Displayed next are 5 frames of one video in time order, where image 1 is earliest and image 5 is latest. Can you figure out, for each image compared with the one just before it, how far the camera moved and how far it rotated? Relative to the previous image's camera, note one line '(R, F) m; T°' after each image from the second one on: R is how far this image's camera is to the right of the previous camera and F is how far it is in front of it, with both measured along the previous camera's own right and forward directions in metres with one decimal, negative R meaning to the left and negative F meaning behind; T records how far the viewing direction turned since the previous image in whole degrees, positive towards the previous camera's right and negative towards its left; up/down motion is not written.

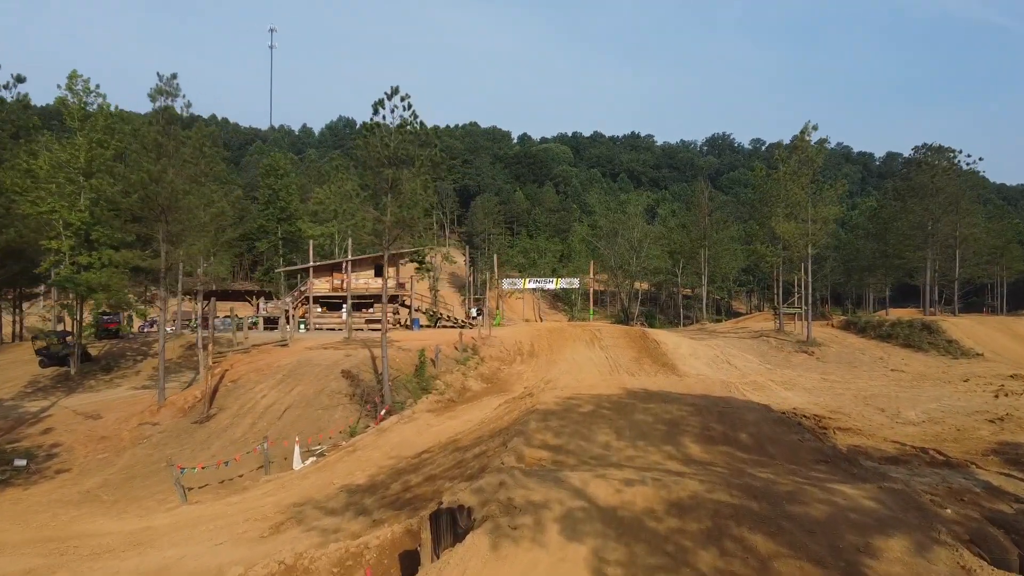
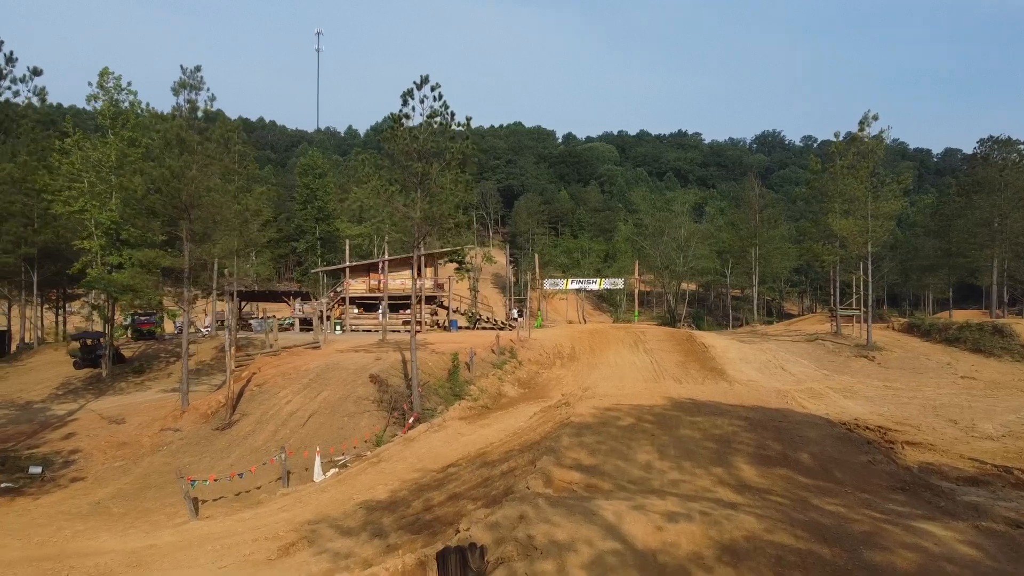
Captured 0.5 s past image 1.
(+0.2, +1.2) m; -3°
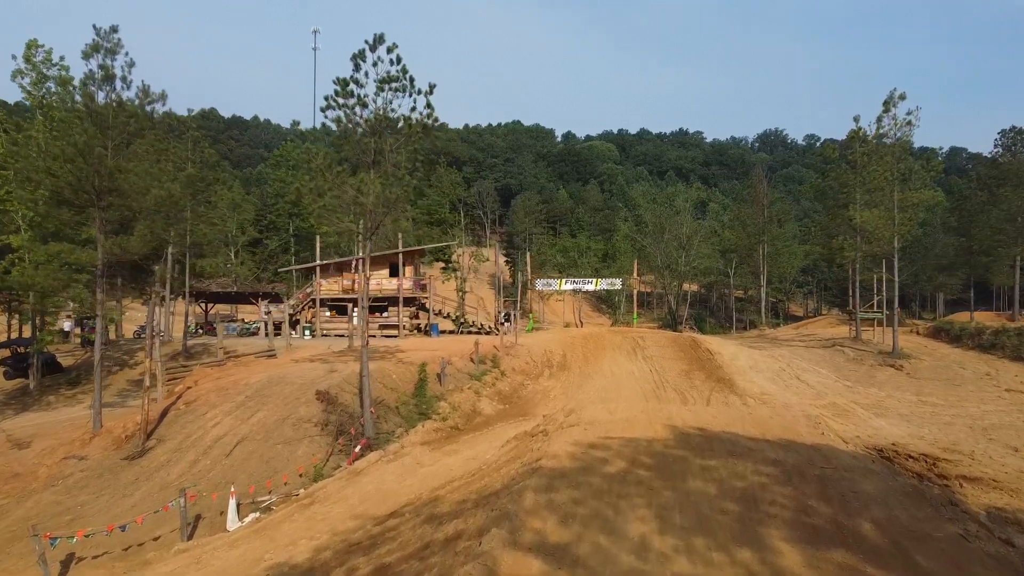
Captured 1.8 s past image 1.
(+0.6, +3.1) m; 0°
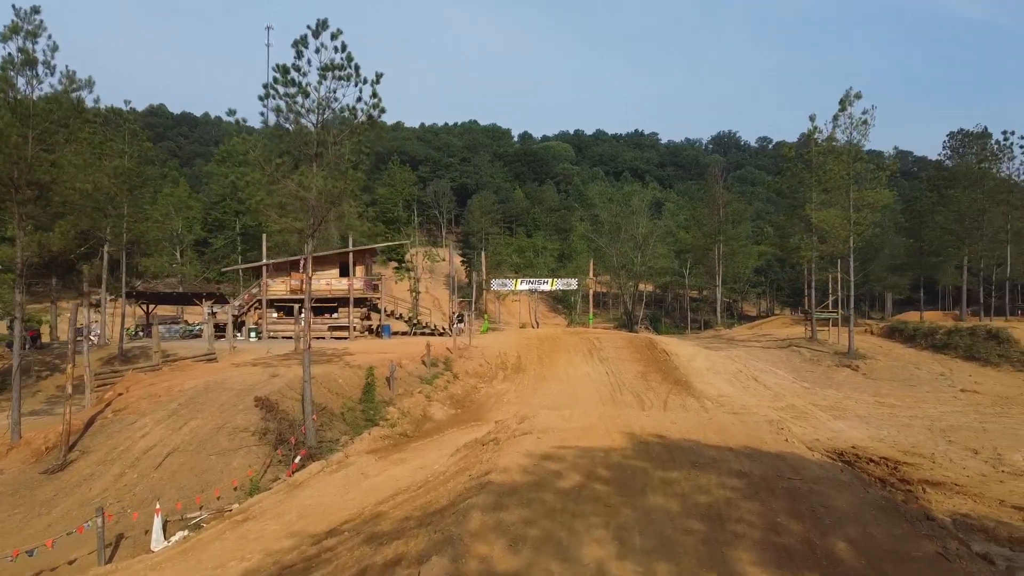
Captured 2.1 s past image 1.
(+0.1, +0.7) m; +3°
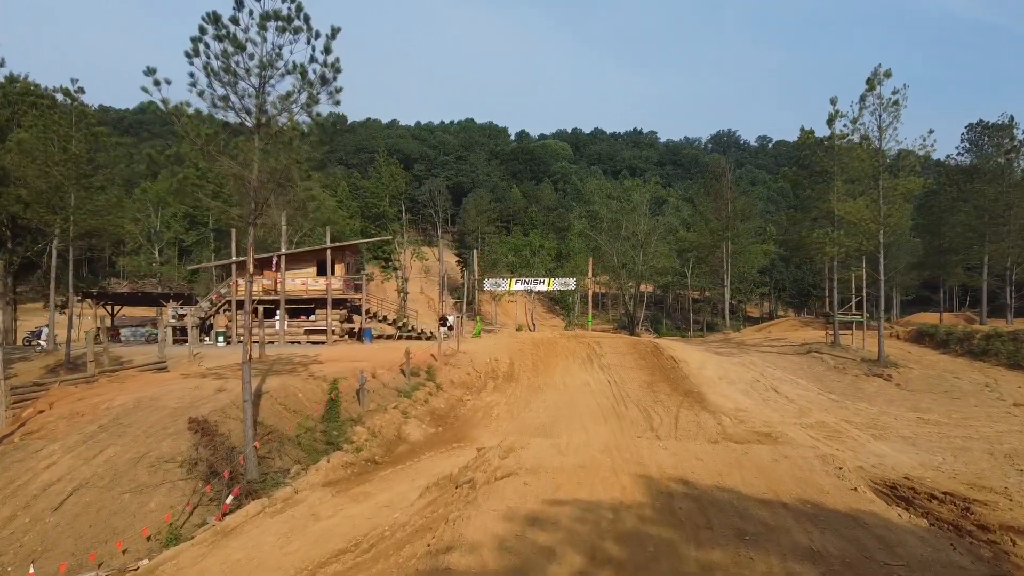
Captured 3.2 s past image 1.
(+0.2, +2.6) m; 0°
